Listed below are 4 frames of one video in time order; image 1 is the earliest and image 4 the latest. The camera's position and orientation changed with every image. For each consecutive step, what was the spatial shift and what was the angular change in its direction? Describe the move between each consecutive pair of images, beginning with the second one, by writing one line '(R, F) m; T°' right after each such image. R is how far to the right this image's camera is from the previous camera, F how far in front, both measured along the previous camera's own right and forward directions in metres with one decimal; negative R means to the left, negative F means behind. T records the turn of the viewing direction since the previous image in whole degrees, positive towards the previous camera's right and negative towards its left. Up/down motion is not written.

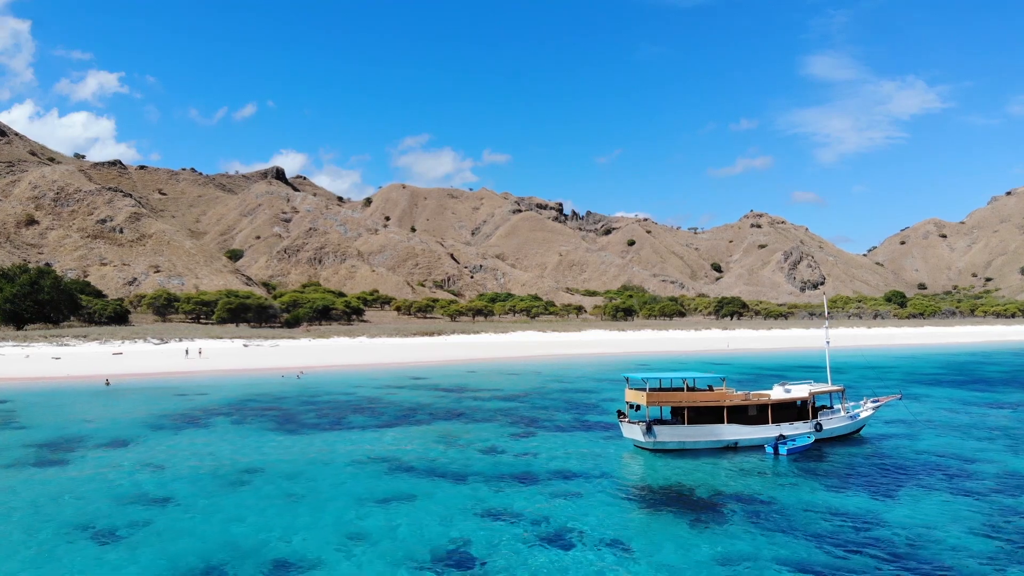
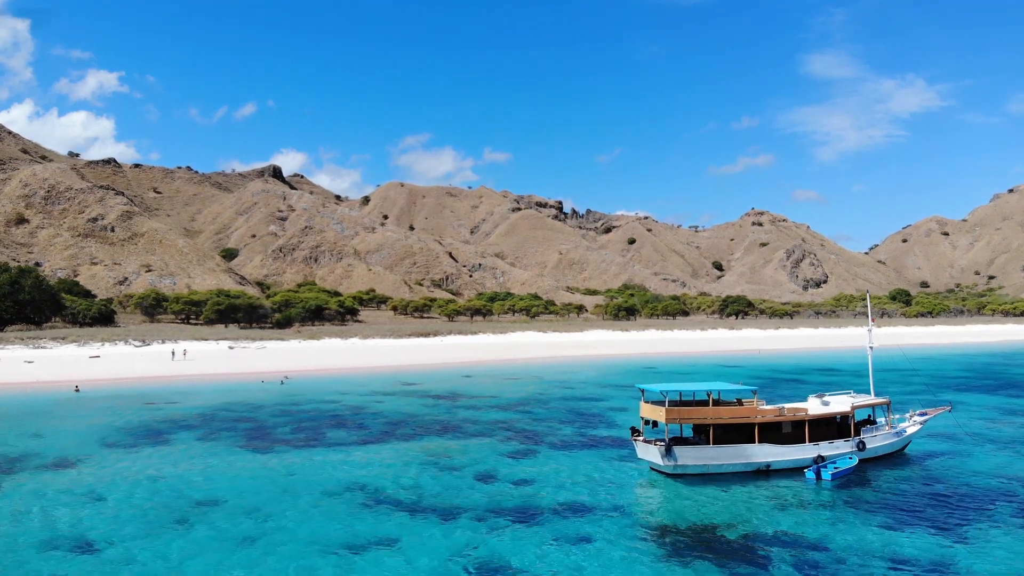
(+0.1, +2.3) m; 0°
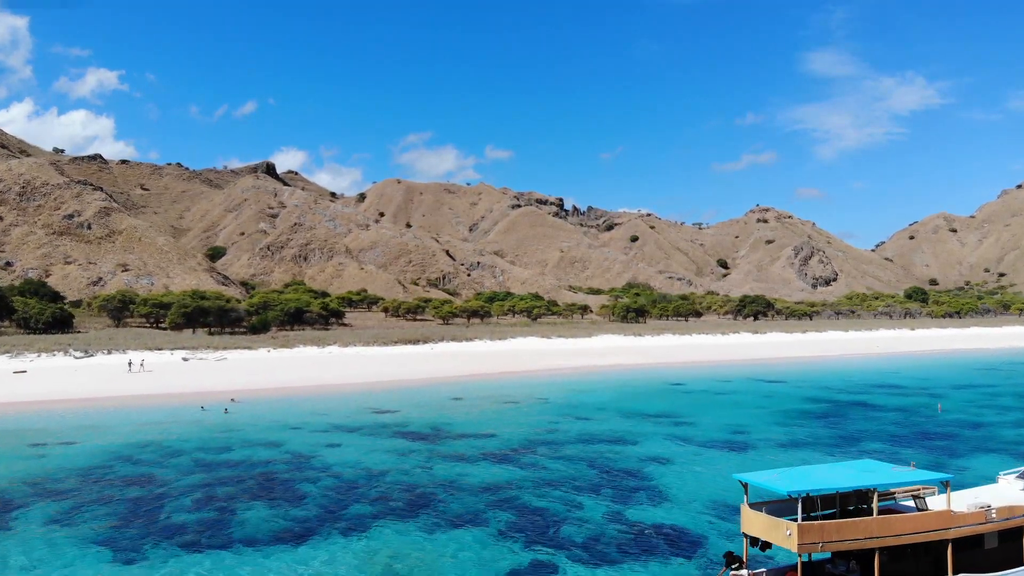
(0.0, +6.4) m; 0°
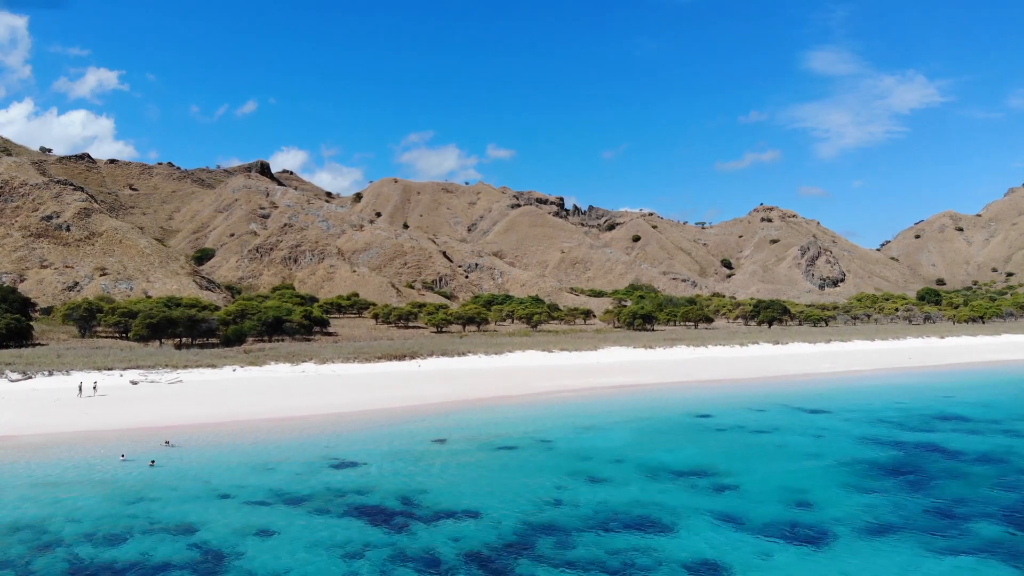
(+0.2, +5.0) m; 0°
